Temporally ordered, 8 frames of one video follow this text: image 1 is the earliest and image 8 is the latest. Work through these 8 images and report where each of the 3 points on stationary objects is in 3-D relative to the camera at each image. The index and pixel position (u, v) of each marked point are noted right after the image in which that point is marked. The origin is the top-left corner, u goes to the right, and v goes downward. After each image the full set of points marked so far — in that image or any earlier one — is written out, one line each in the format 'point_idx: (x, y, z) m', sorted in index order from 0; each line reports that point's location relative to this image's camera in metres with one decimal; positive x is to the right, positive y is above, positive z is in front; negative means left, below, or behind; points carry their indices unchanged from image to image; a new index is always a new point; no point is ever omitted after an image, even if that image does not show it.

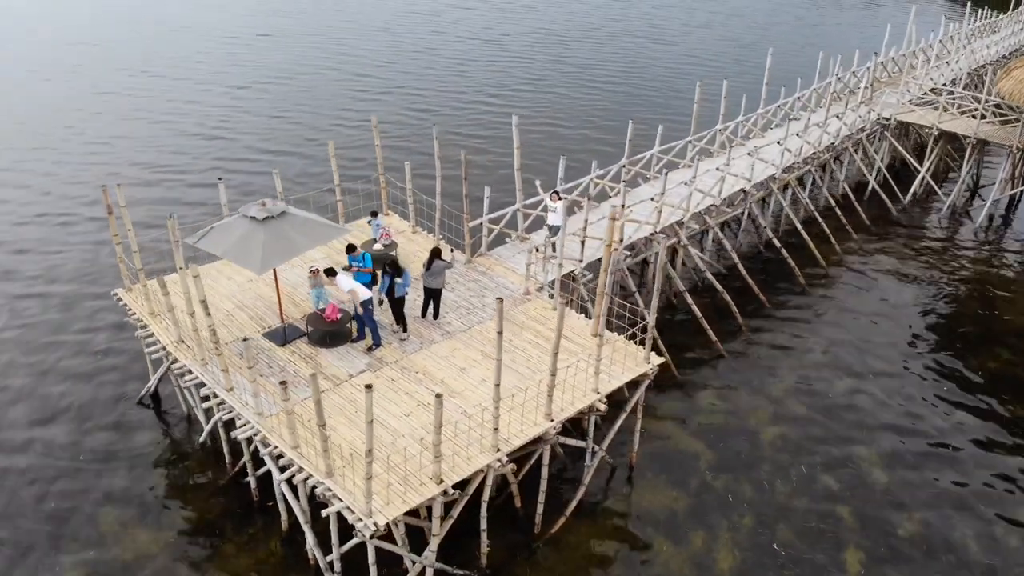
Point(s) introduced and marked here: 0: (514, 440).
0: (+0.1, -3.2, +17.8) m
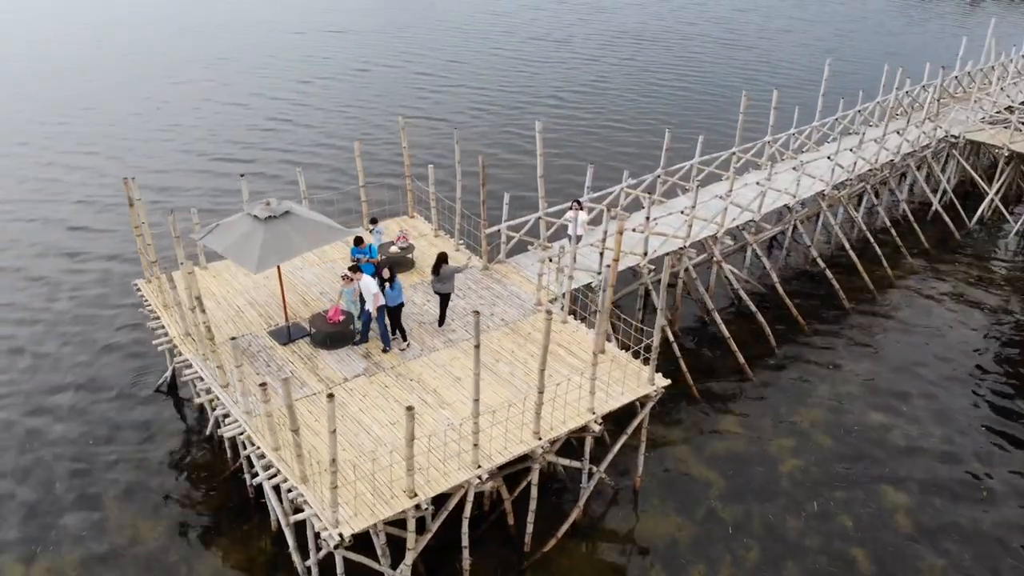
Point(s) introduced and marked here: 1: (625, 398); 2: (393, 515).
0: (-0.3, -3.5, +17.3) m
1: (+2.6, -2.5, +19.2) m
2: (-2.2, -4.3, +16.0) m
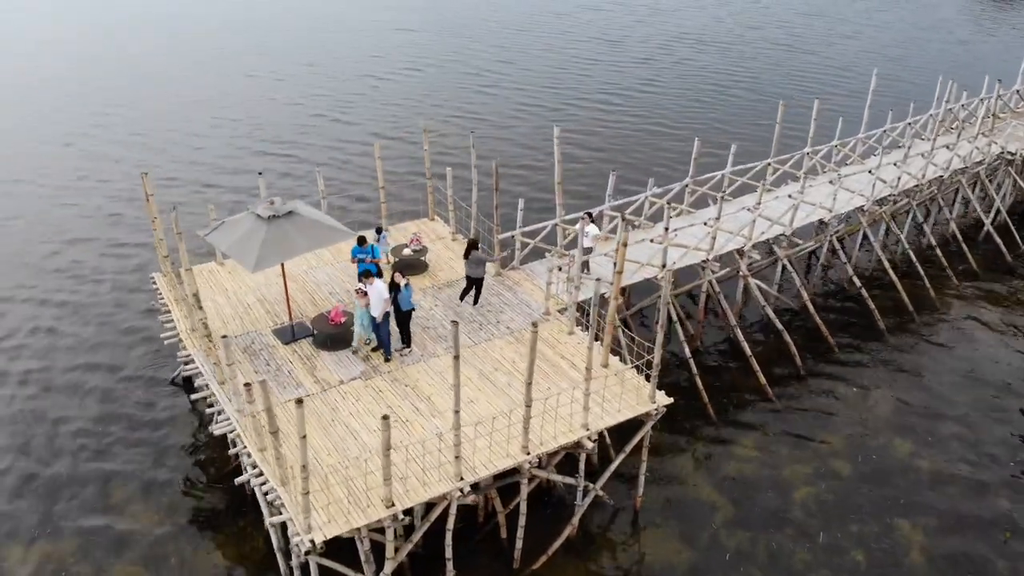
0: (-0.6, -3.6, +16.9) m
1: (+2.4, -2.8, +18.6) m
2: (-2.6, -4.4, +15.8) m
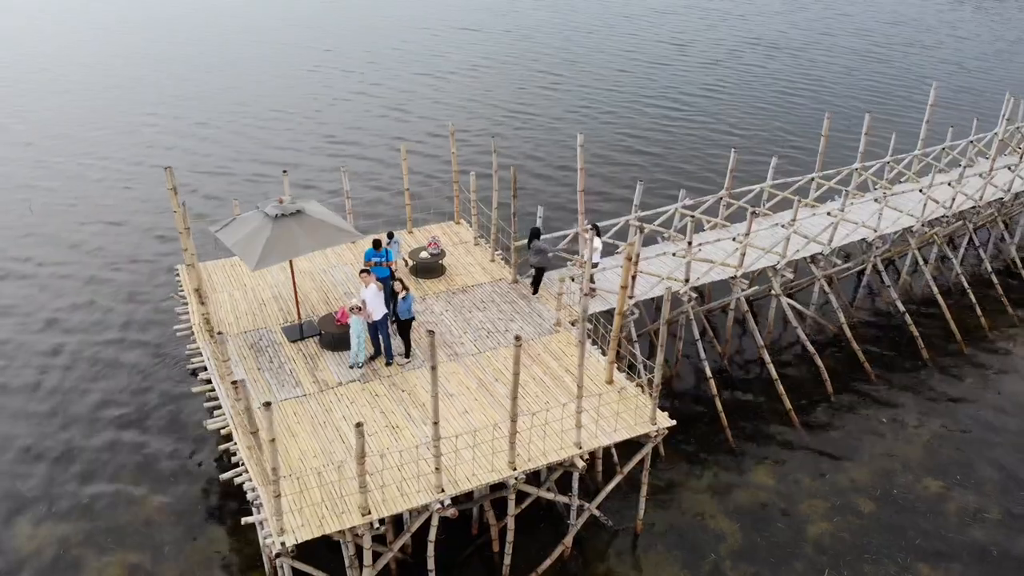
0: (-1.0, -3.8, +16.6) m
1: (+2.3, -3.1, +18.0) m
2: (-3.1, -4.5, +15.7) m
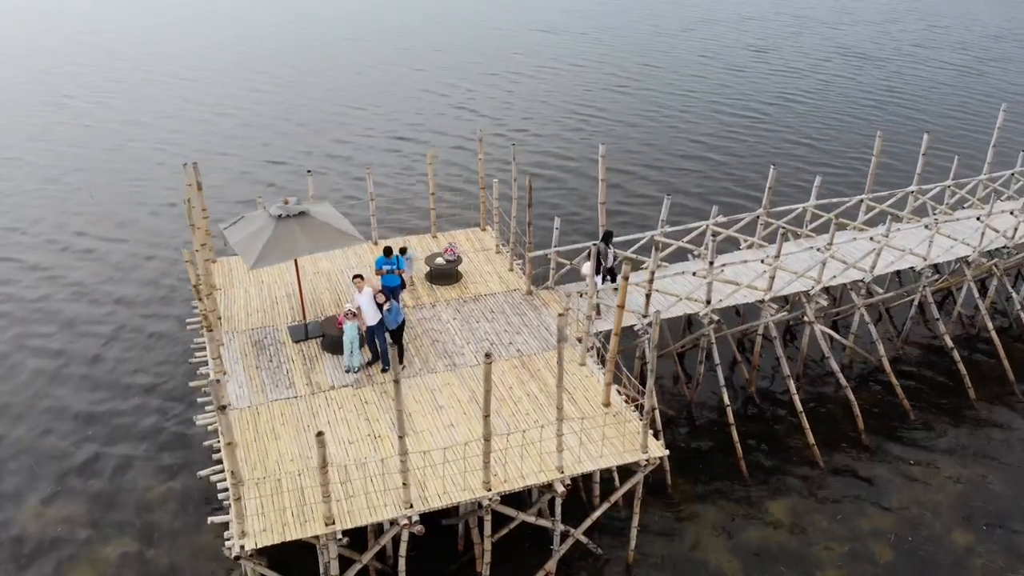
0: (-1.5, -4.1, +16.2) m
1: (+1.9, -3.5, +17.3) m
2: (-3.8, -4.6, +15.5) m
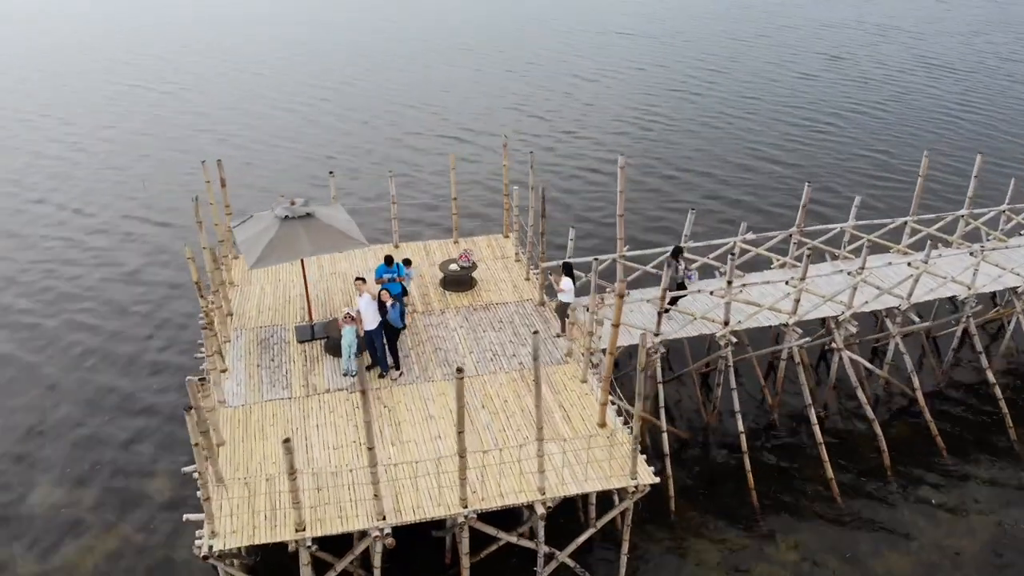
0: (-2.0, -4.2, +15.9) m
1: (+1.5, -3.9, +16.7) m
2: (-4.3, -4.6, +15.4) m
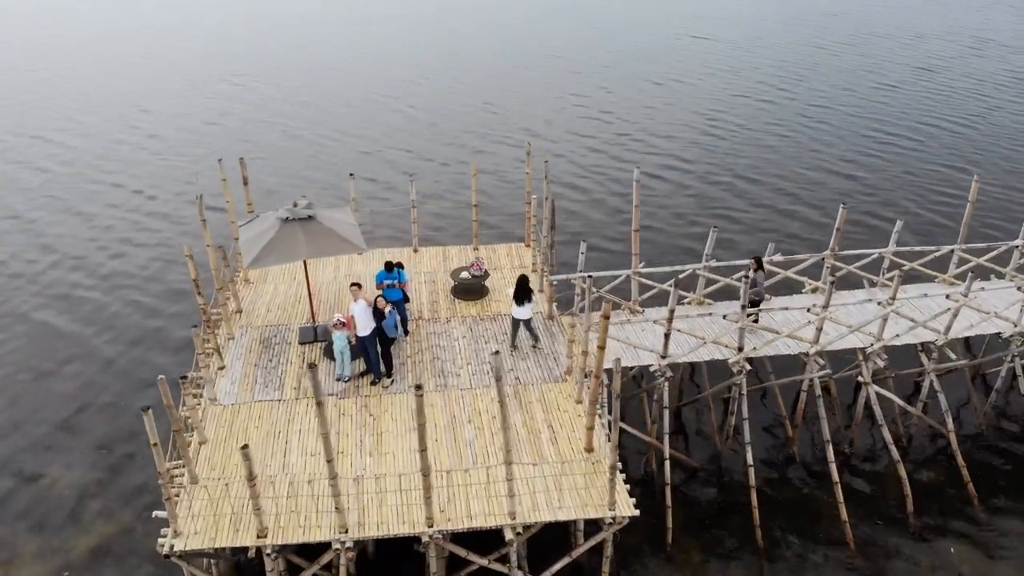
0: (-2.6, -4.4, +15.6) m
1: (+0.9, -4.2, +16.0) m
2: (-5.0, -4.7, +15.3) m
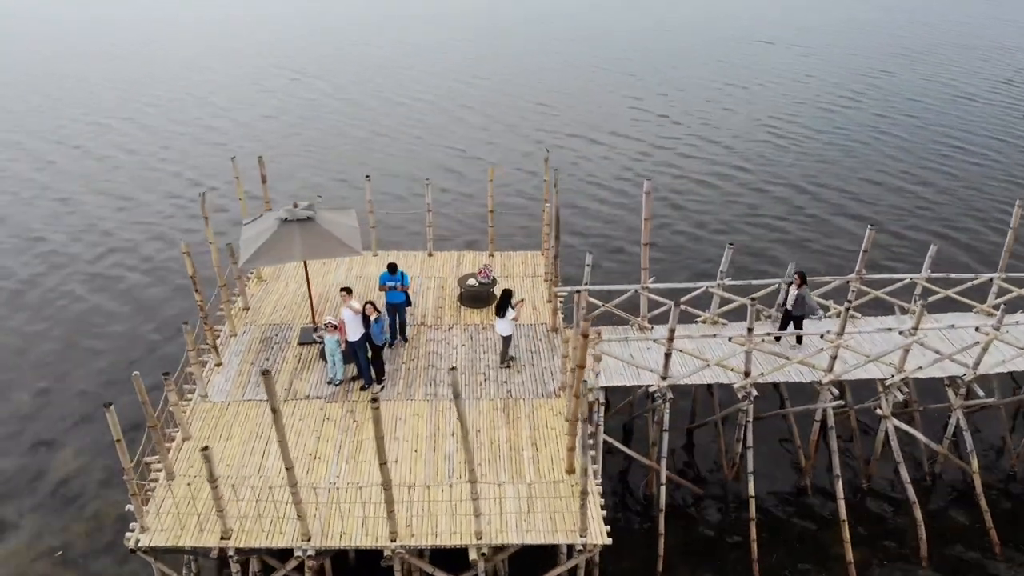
0: (-3.3, -4.5, +15.3) m
1: (+0.3, -4.5, +15.4) m
2: (-5.7, -4.7, +15.3) m
